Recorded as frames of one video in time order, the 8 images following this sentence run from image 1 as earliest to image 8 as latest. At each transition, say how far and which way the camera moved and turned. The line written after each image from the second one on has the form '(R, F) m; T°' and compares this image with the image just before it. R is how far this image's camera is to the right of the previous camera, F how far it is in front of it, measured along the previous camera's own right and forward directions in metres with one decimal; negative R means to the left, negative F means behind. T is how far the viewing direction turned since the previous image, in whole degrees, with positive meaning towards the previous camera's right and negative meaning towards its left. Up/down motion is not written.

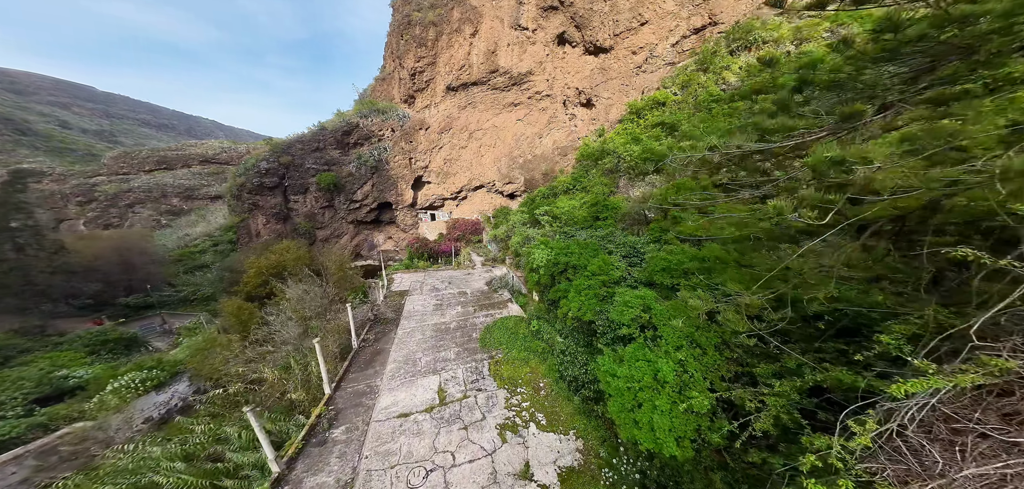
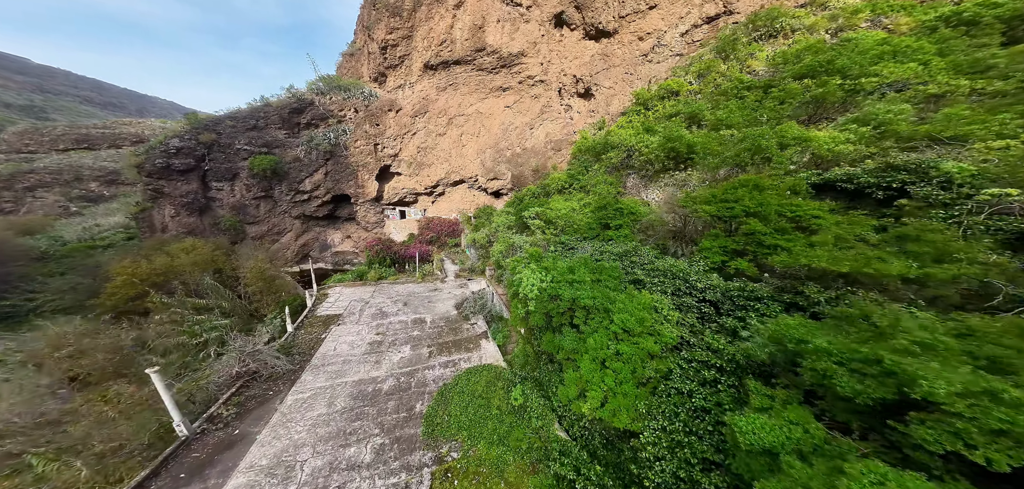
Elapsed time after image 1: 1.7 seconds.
(+0.2, +2.9) m; +4°
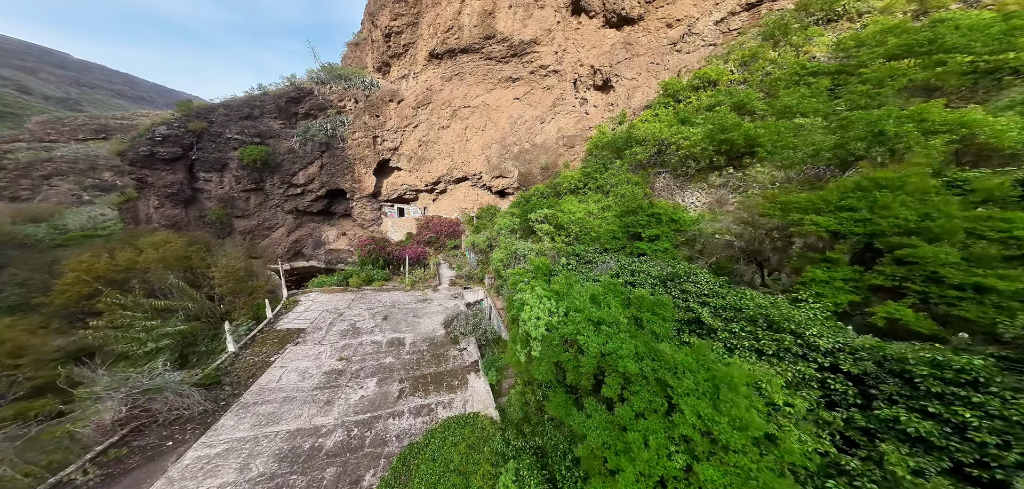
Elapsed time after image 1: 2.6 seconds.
(+0.1, +1.5) m; -1°
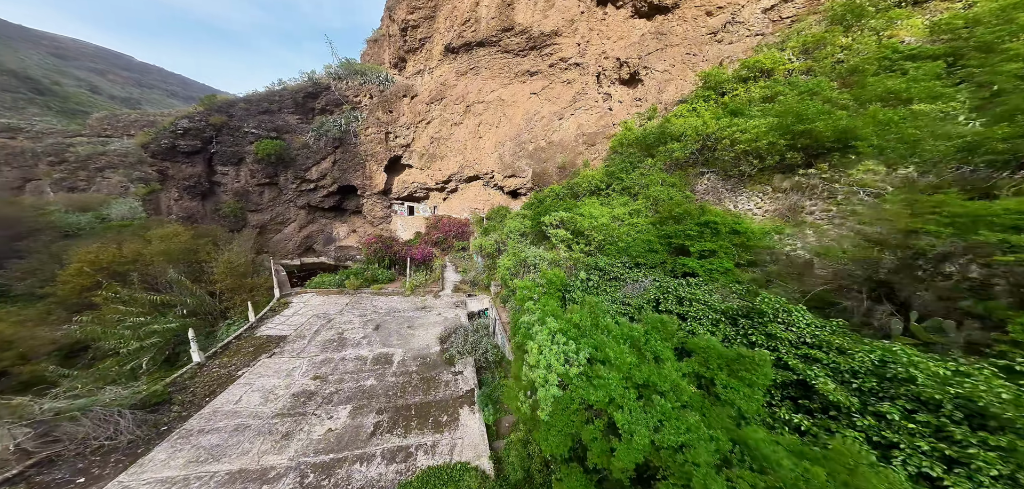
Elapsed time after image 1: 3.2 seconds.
(+0.1, +0.9) m; -3°
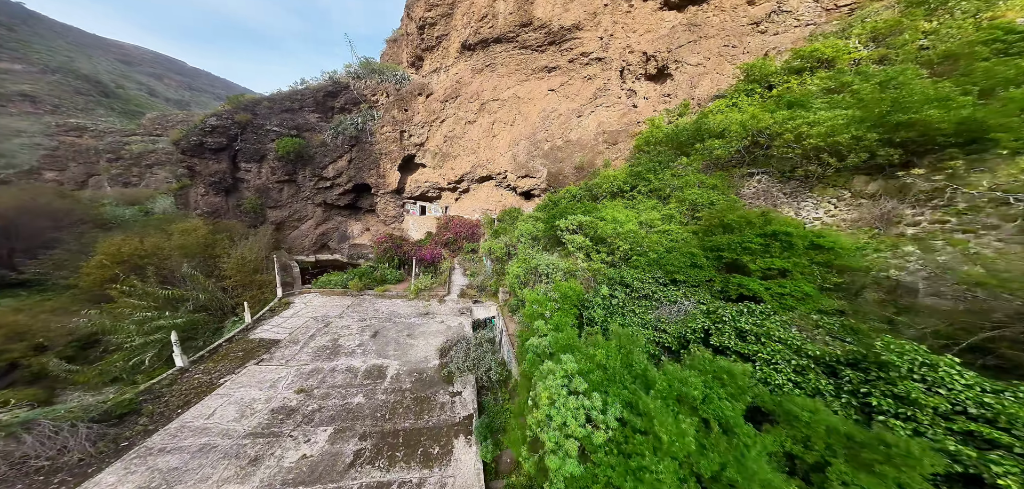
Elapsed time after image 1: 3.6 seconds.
(+0.1, +0.6) m; -3°
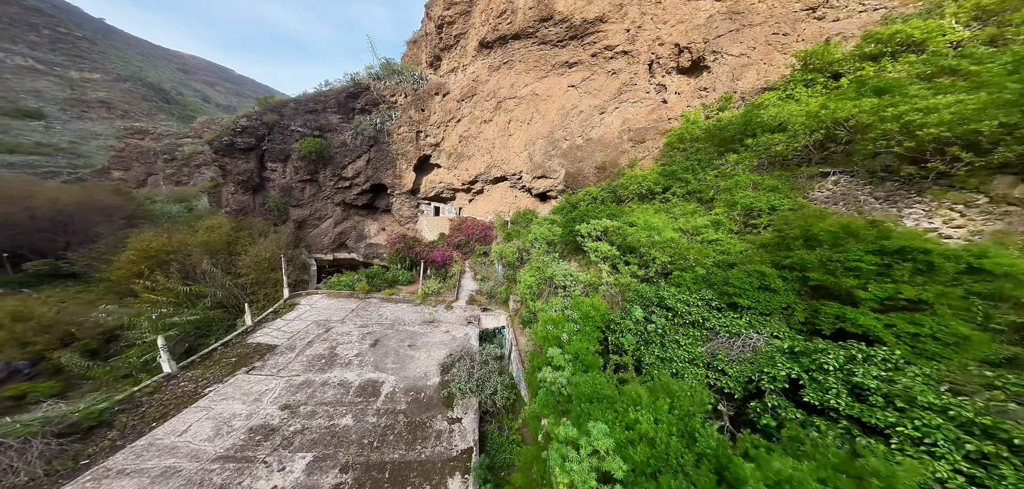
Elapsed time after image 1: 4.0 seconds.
(+0.1, +0.6) m; -3°
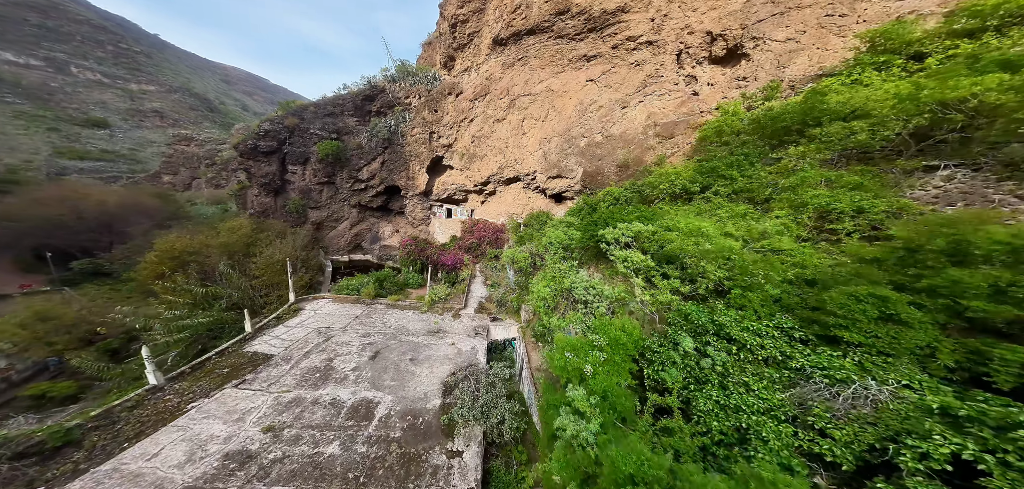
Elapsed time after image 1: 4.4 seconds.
(0.0, +0.6) m; -3°
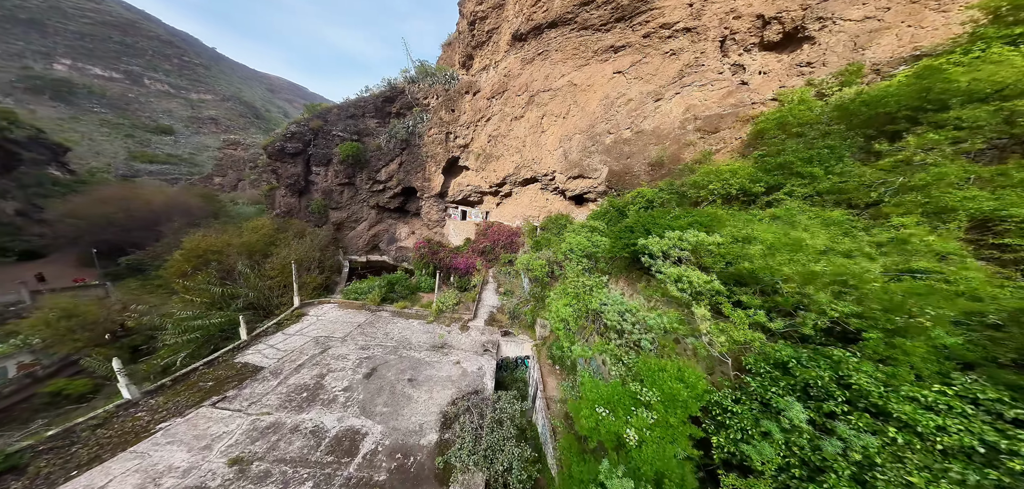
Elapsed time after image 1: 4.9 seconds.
(0.0, +0.7) m; -4°
